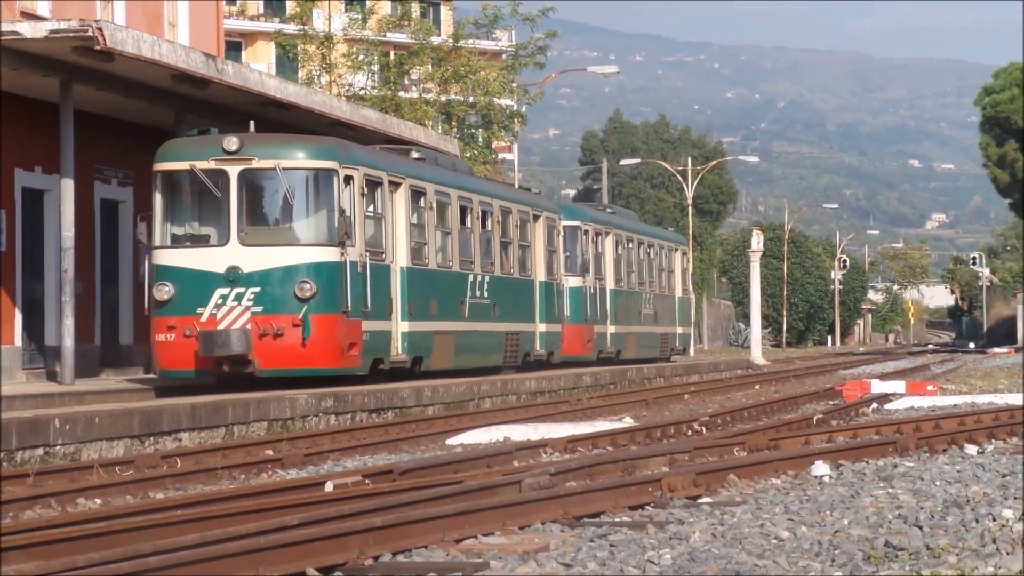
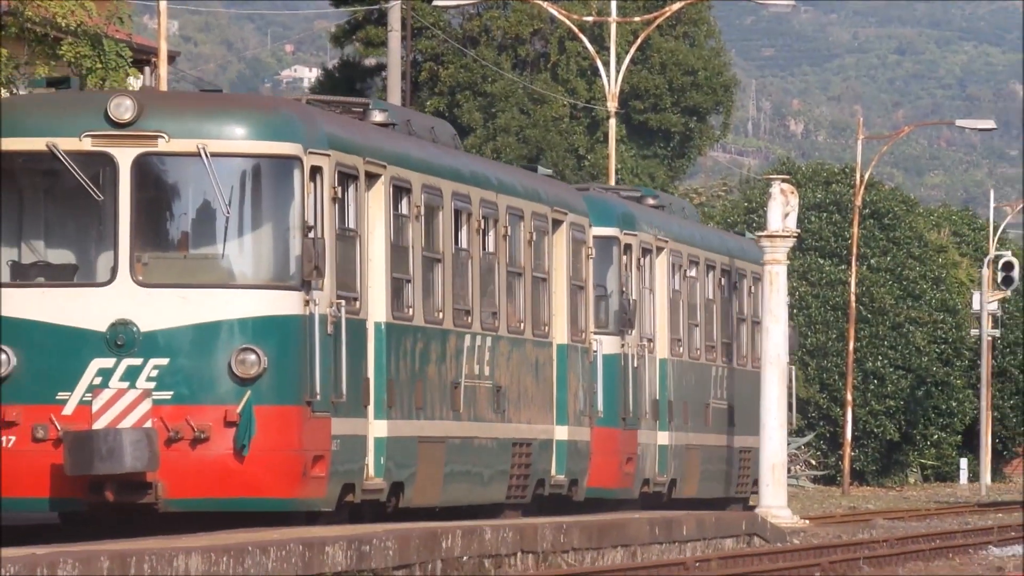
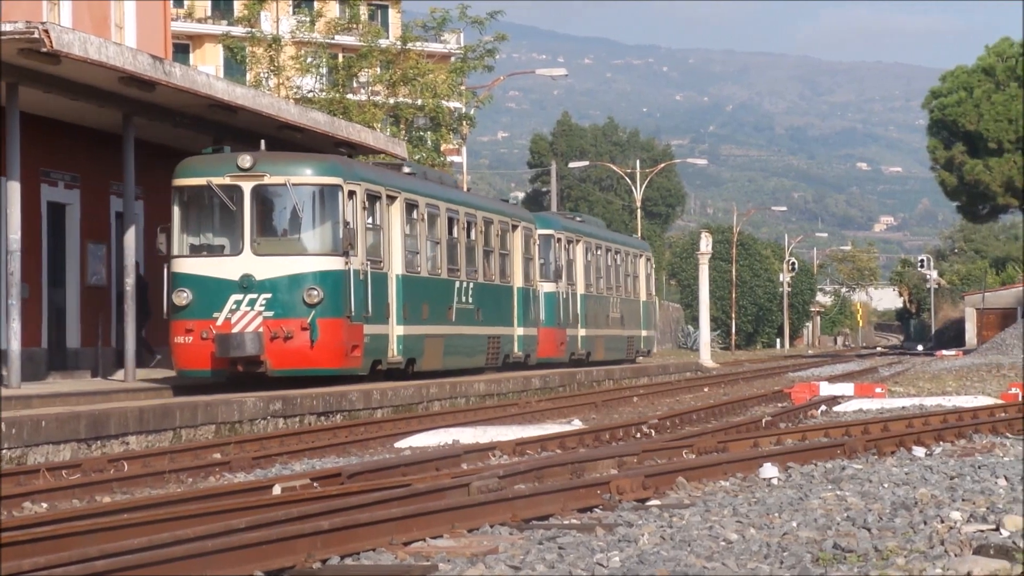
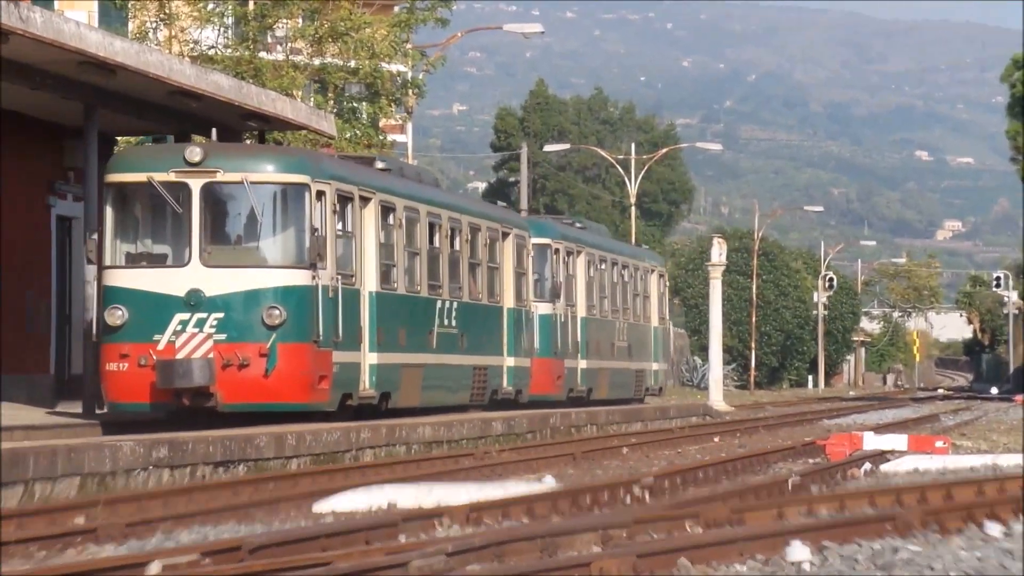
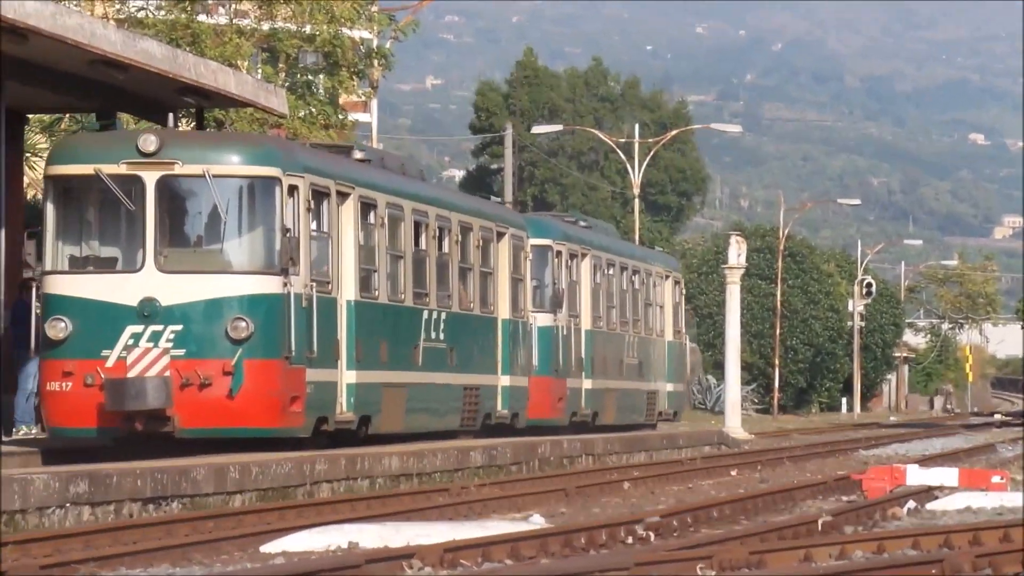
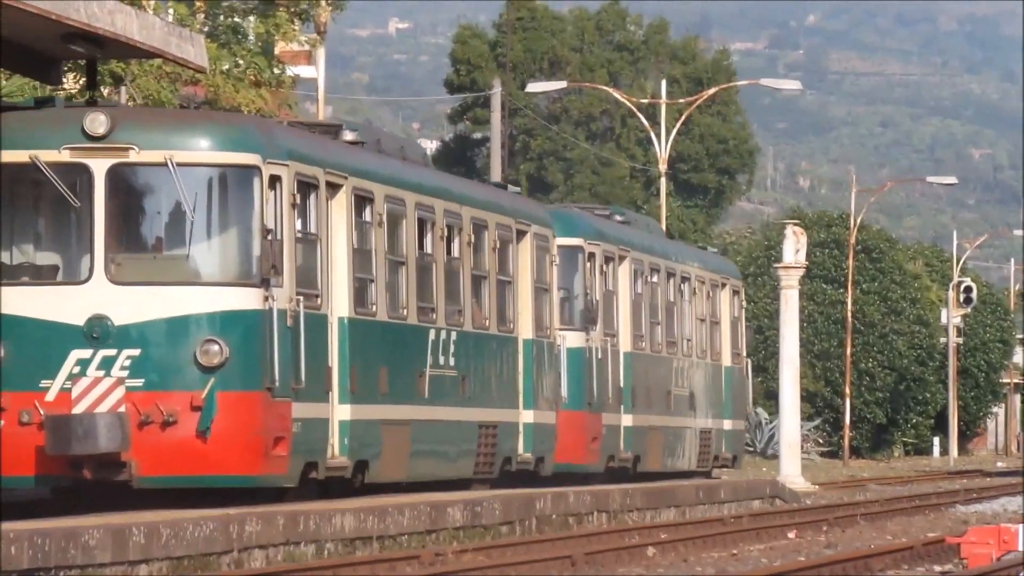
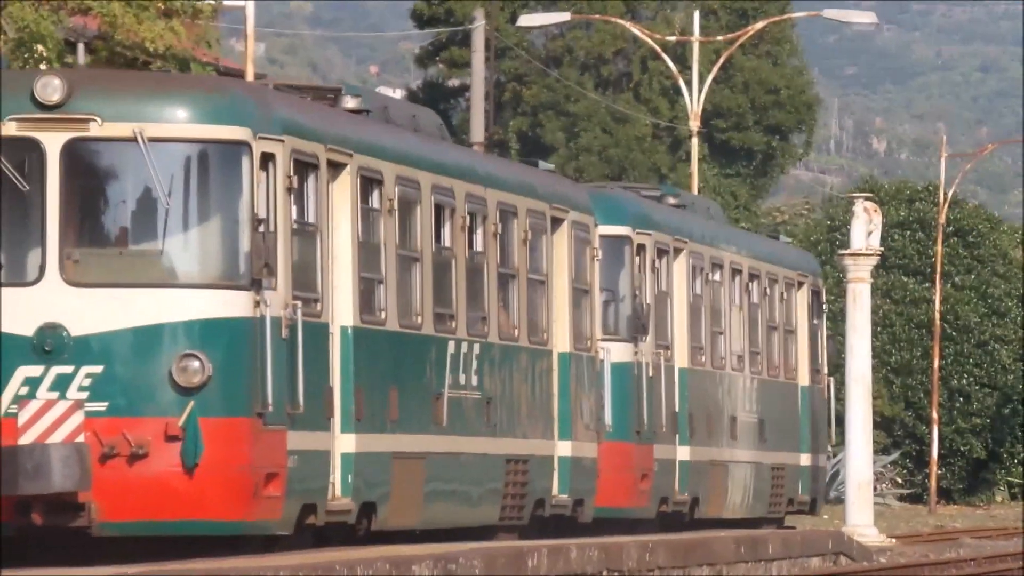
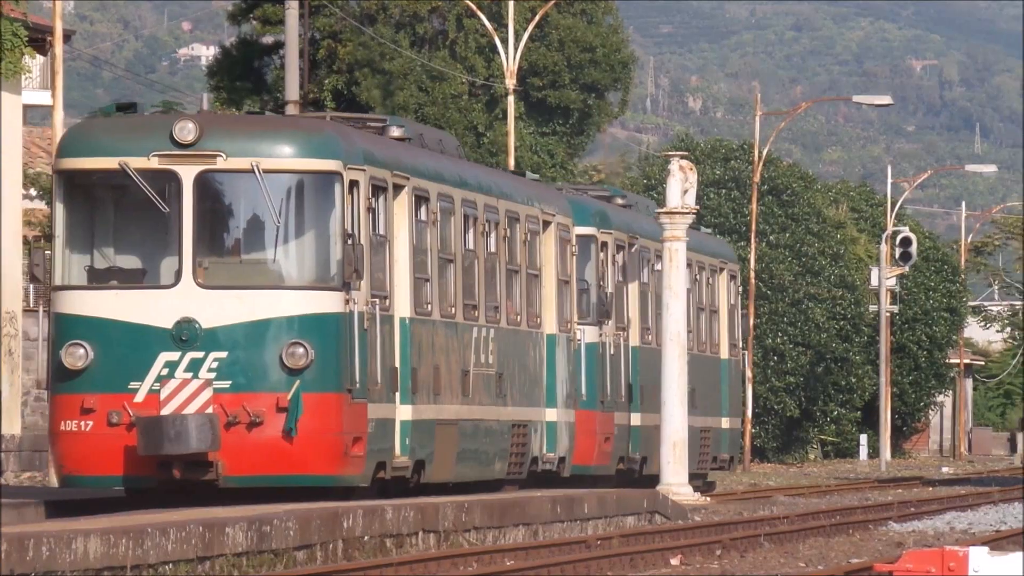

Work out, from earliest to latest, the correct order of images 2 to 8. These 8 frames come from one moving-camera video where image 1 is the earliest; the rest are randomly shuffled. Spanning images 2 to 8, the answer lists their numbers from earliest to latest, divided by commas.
3, 4, 5, 6, 7, 2, 8
